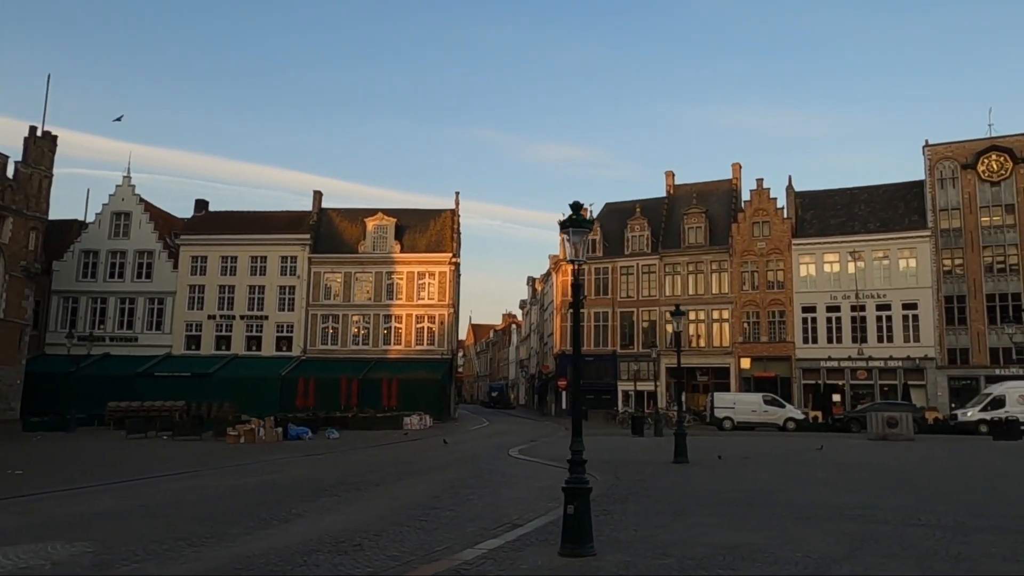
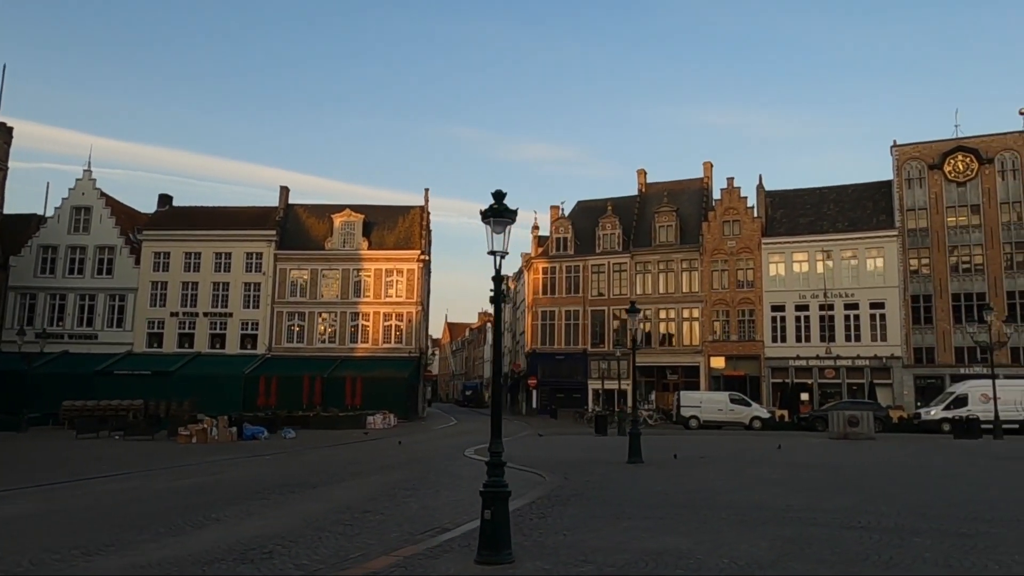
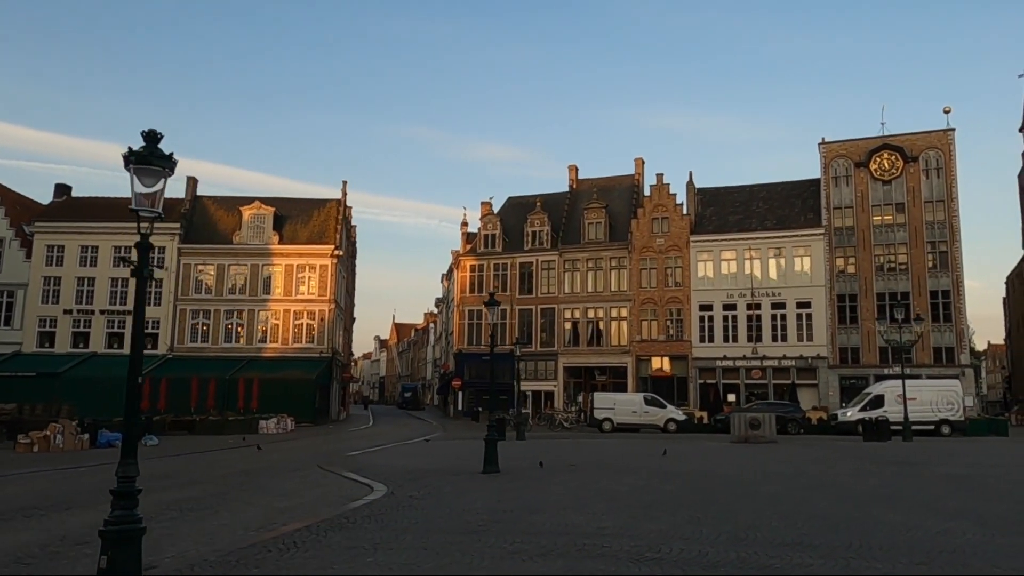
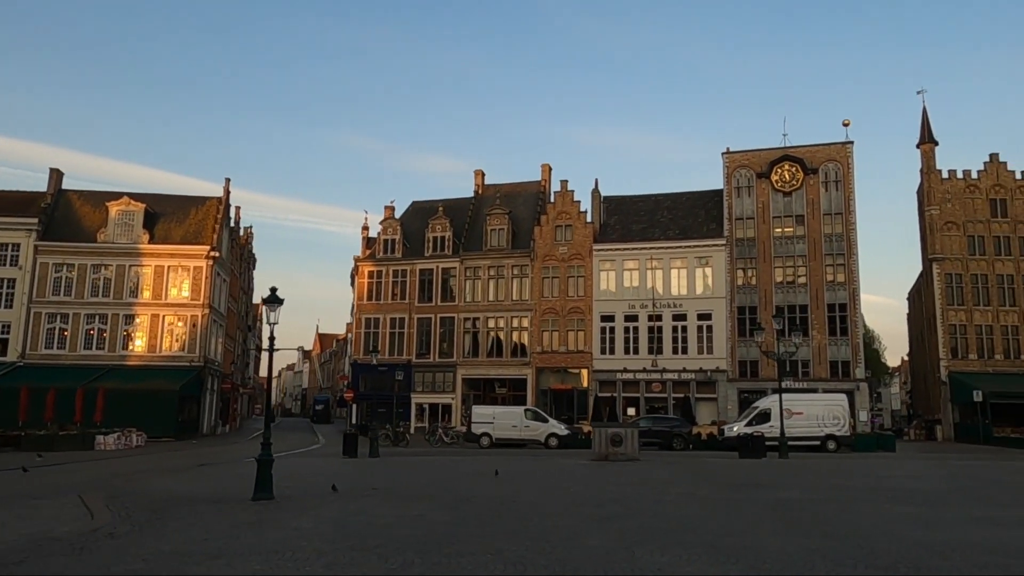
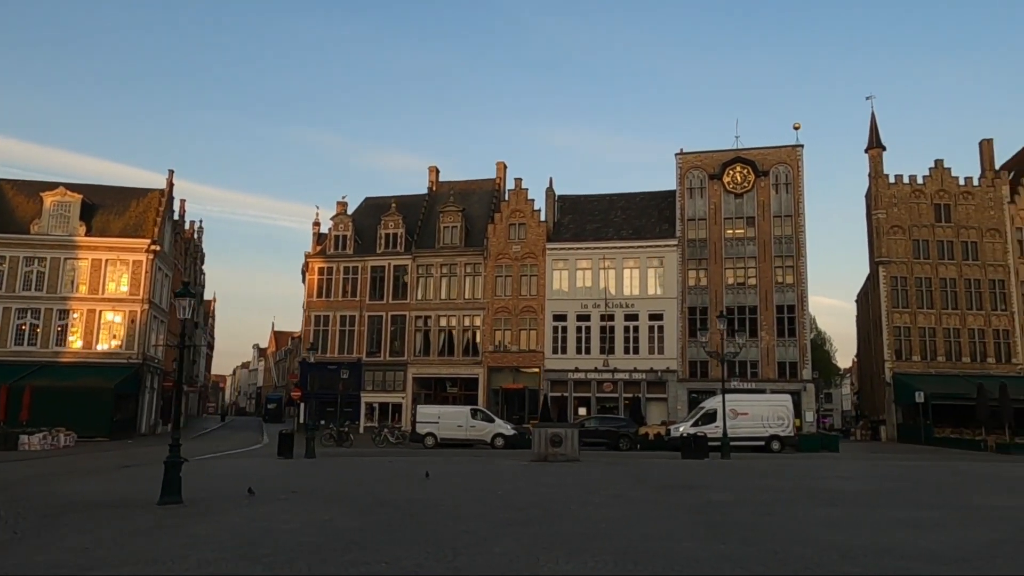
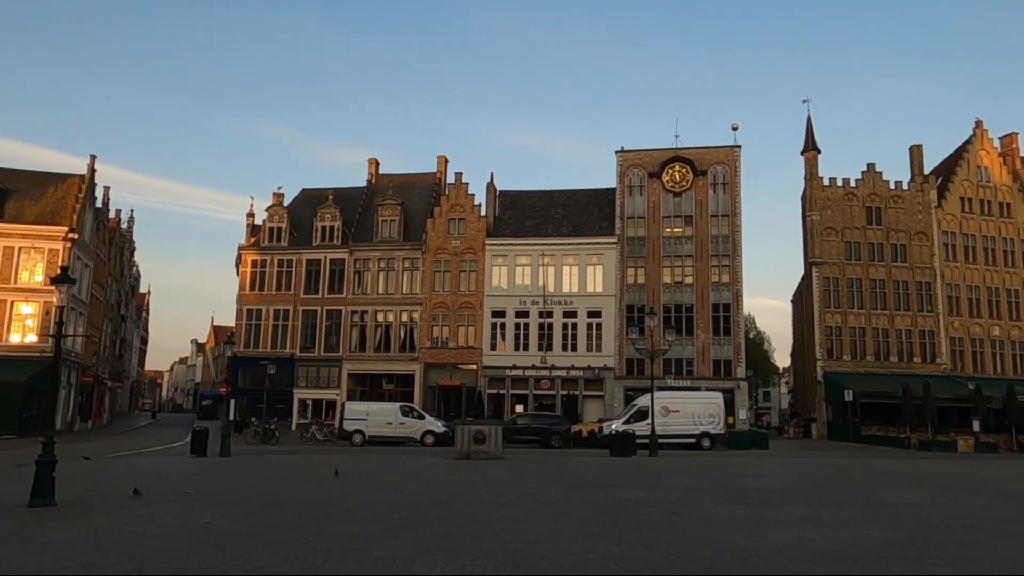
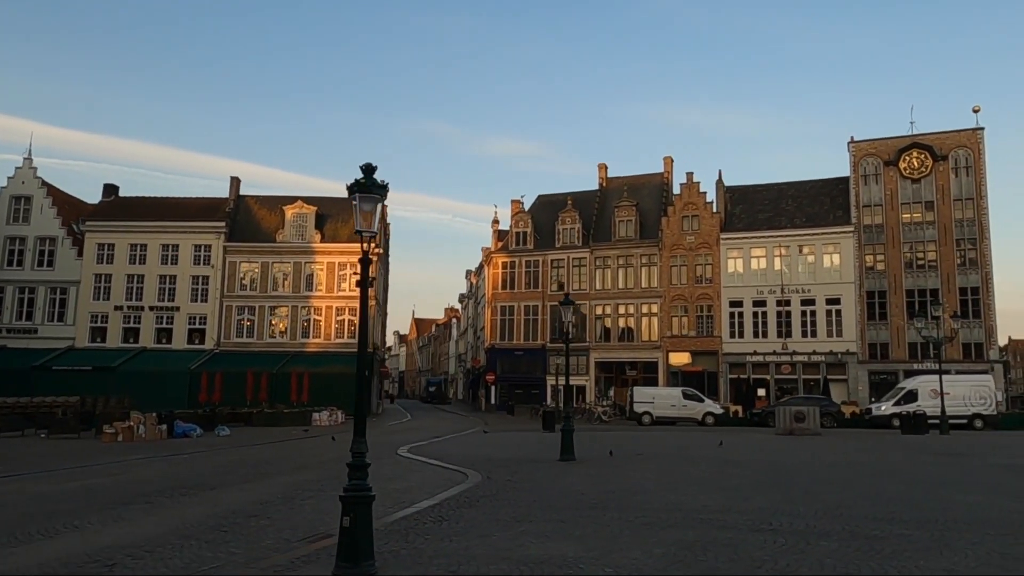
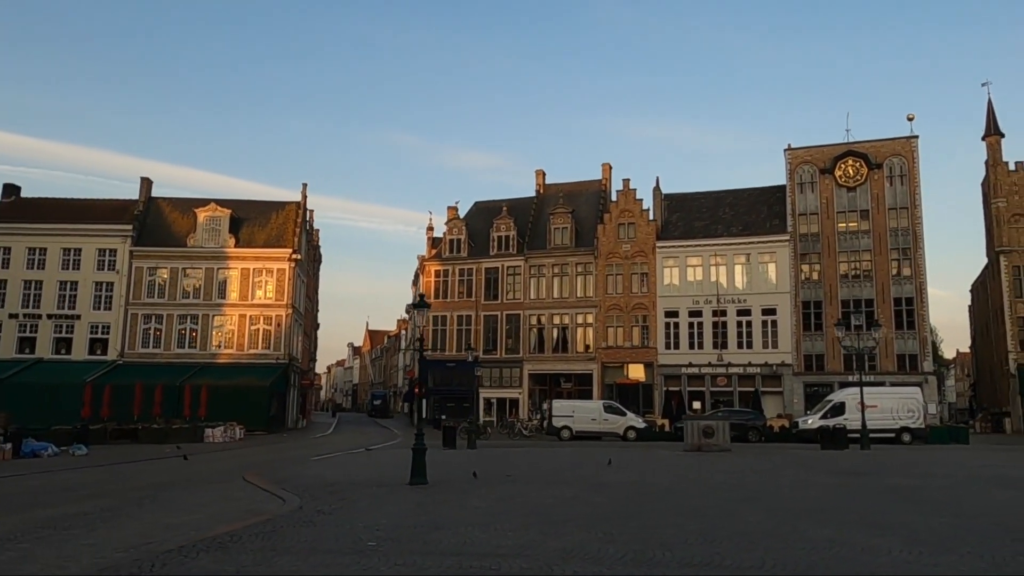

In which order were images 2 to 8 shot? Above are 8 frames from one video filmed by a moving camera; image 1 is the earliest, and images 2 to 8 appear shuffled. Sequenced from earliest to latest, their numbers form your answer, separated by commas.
2, 7, 3, 8, 4, 5, 6
